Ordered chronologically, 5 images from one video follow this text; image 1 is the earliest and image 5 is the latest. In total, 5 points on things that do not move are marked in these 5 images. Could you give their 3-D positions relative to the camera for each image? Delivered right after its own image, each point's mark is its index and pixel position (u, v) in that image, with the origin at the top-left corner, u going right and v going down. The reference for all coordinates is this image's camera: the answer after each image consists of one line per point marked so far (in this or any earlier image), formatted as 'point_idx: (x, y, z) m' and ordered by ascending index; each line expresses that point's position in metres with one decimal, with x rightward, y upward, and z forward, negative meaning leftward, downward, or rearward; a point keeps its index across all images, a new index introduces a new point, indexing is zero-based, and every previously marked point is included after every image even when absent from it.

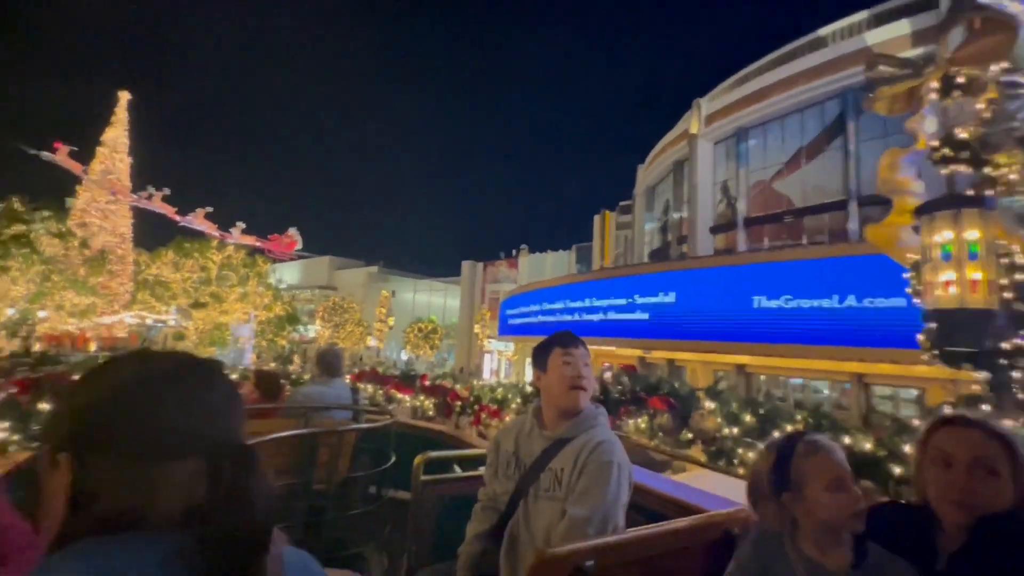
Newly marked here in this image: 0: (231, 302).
0: (-11.7, -0.5, +19.6) m
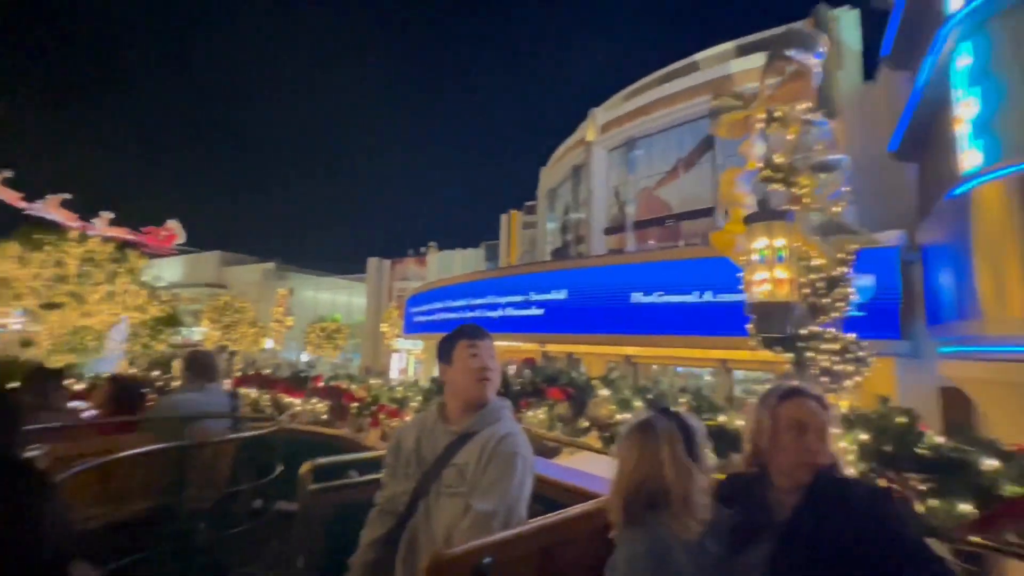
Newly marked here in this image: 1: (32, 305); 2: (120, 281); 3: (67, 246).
0: (-15.2, -0.5, +17.2) m
1: (-16.4, -0.6, +16.2) m
2: (-14.9, +0.3, +17.9) m
3: (-16.2, +1.6, +17.2) m
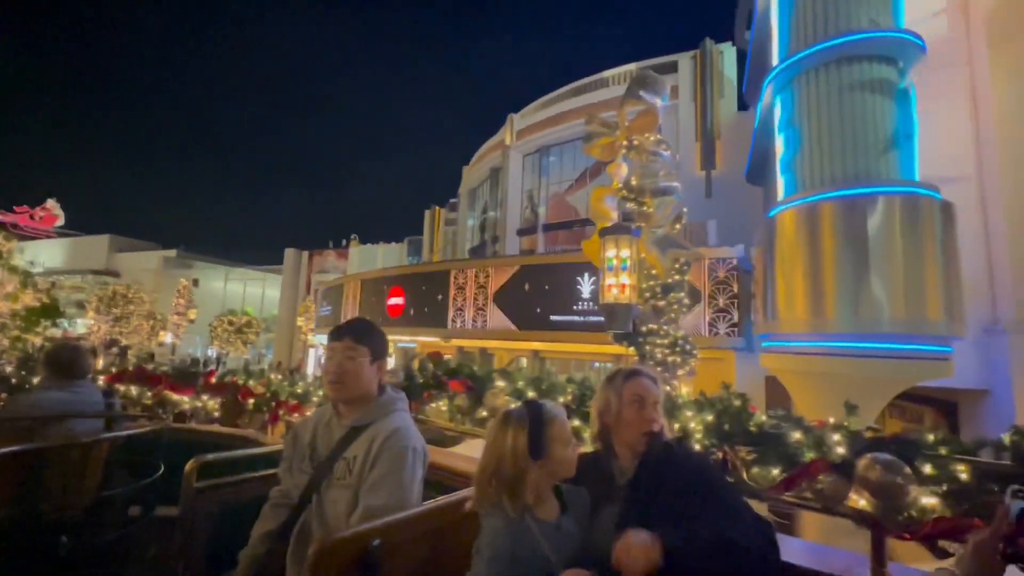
0: (-17.8, 0.0, +14.9) m
1: (-18.9, -0.1, +13.8) m
2: (-17.5, +0.8, +15.7) m
3: (-18.7, +2.1, +14.8) m
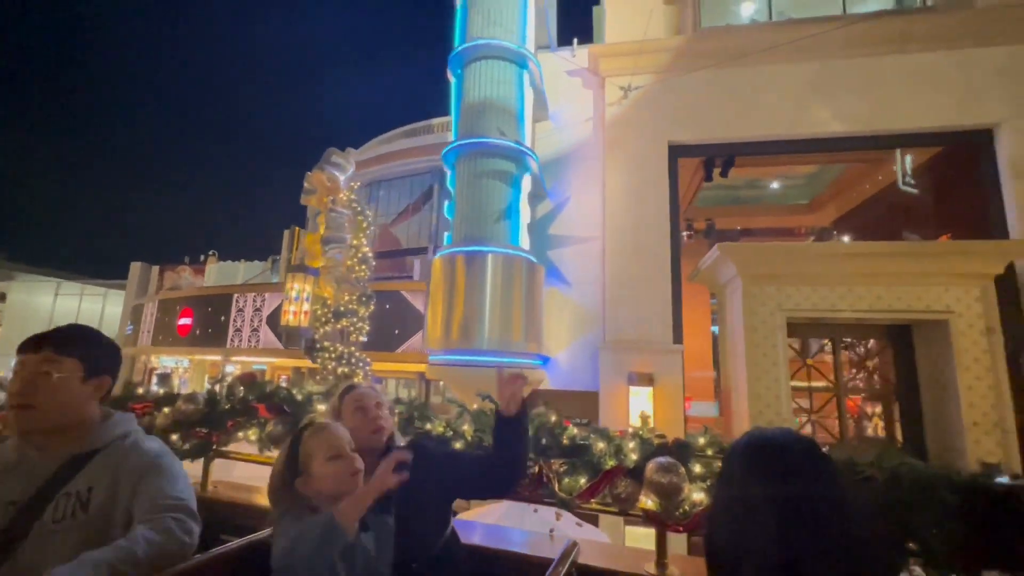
0: (-21.6, -0.2, +11.5) m
1: (-22.4, -0.2, +10.2) m
2: (-21.5, +0.5, +12.4) m
3: (-22.4, +1.9, +11.3) m
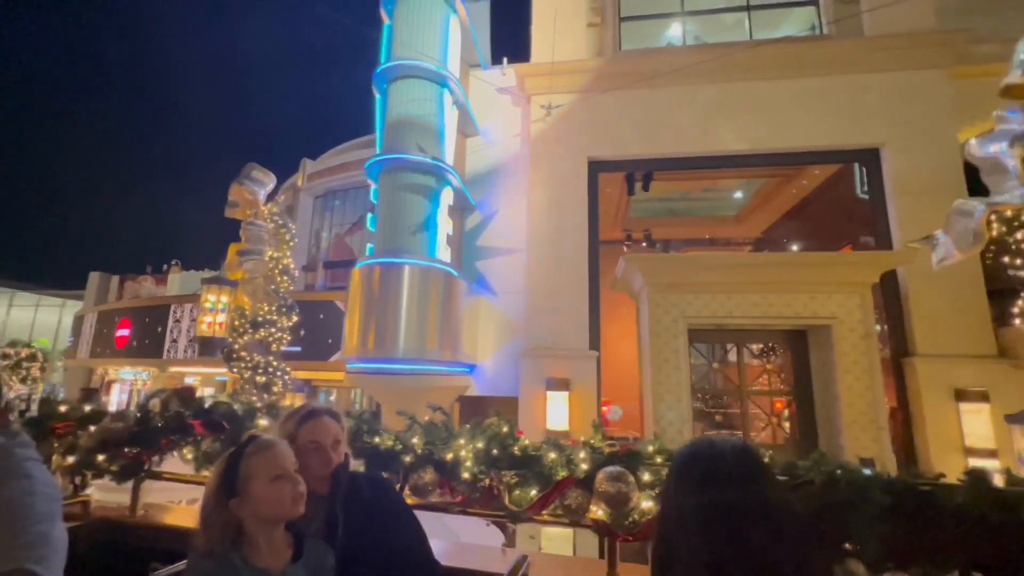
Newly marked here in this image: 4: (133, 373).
0: (-22.4, -0.5, +10.7) m
1: (-23.2, -0.5, +9.4) m
2: (-22.3, +0.2, +11.6) m
3: (-23.2, +1.6, +10.5) m
4: (-11.9, -2.7, +14.9) m
